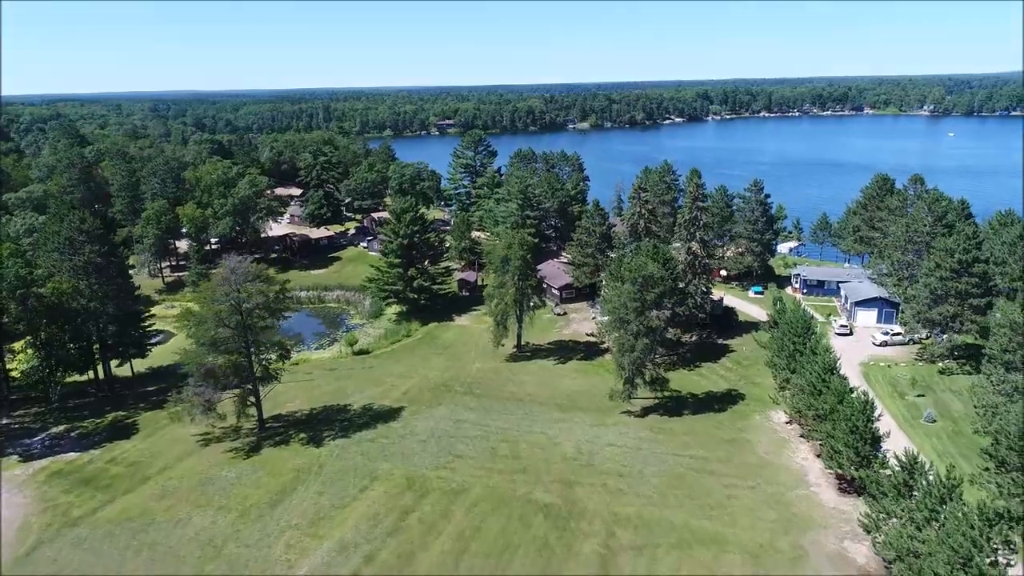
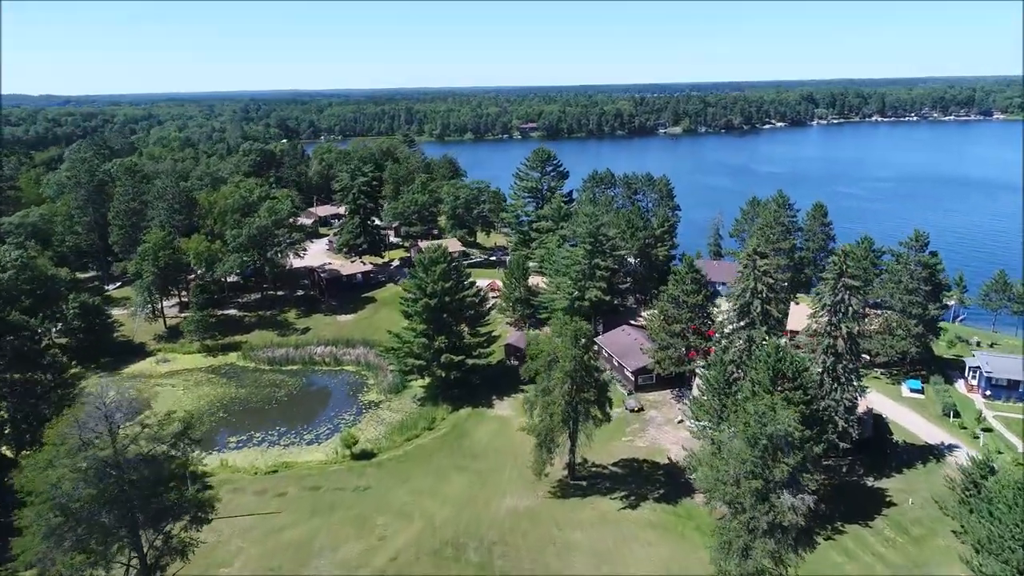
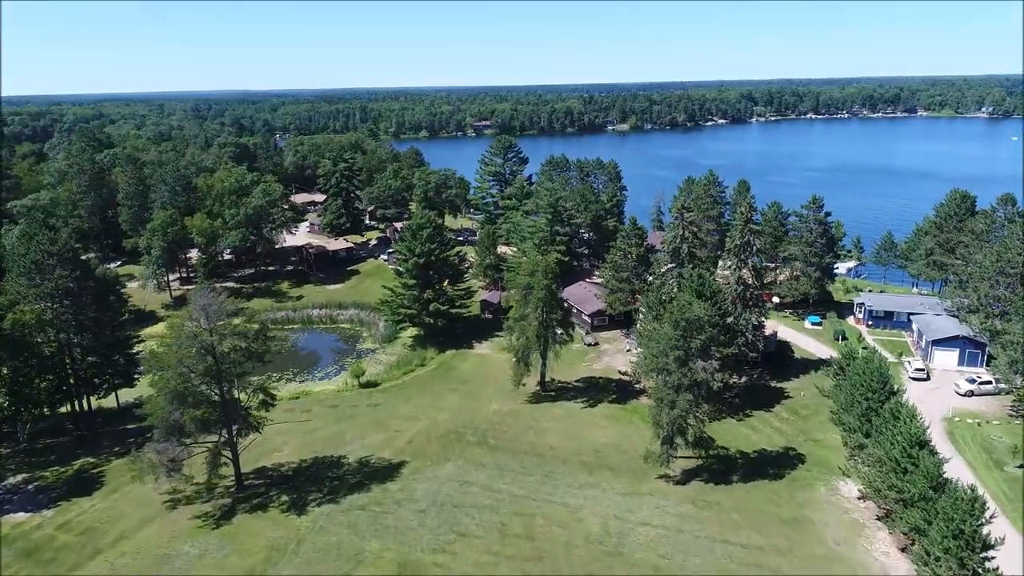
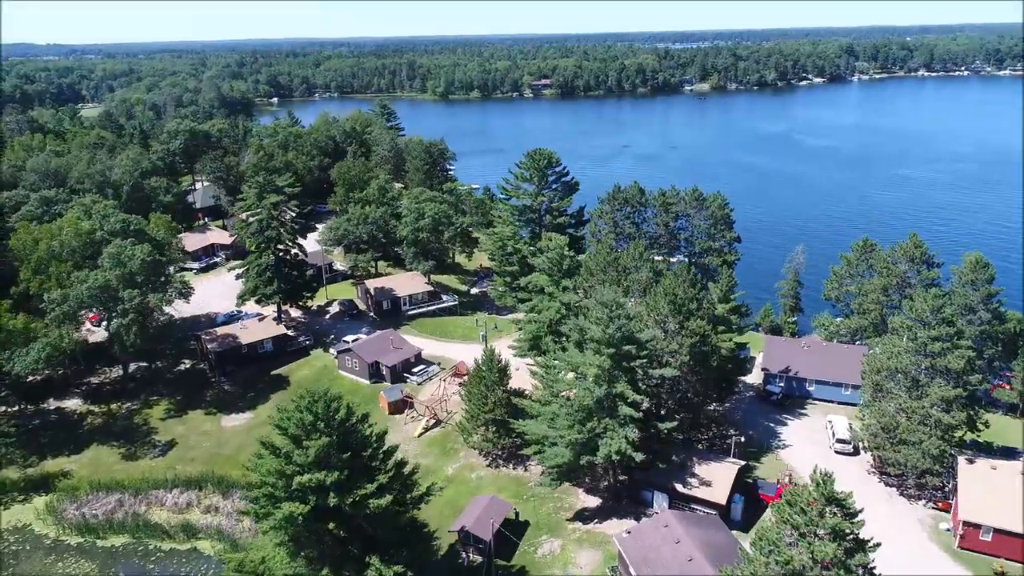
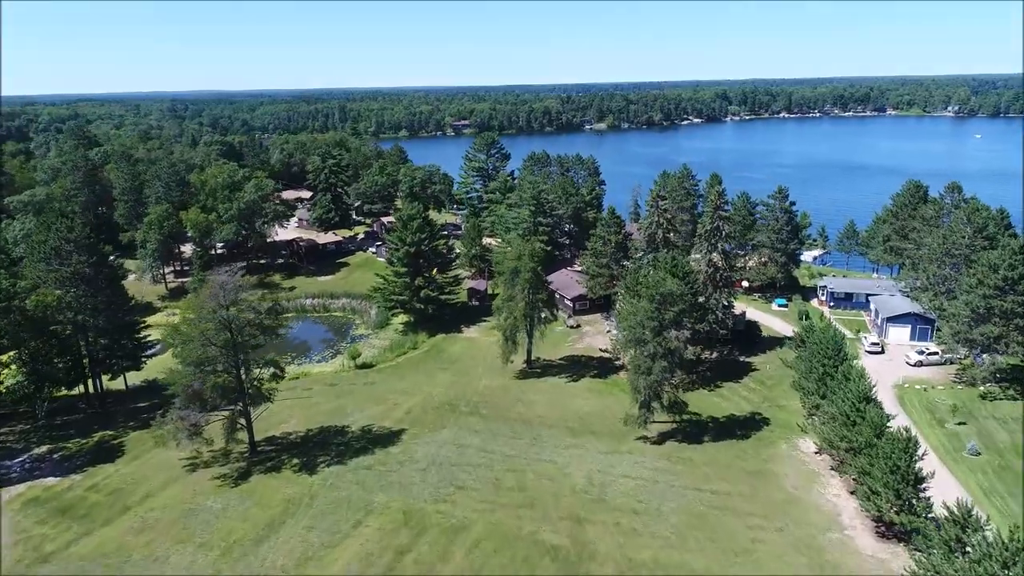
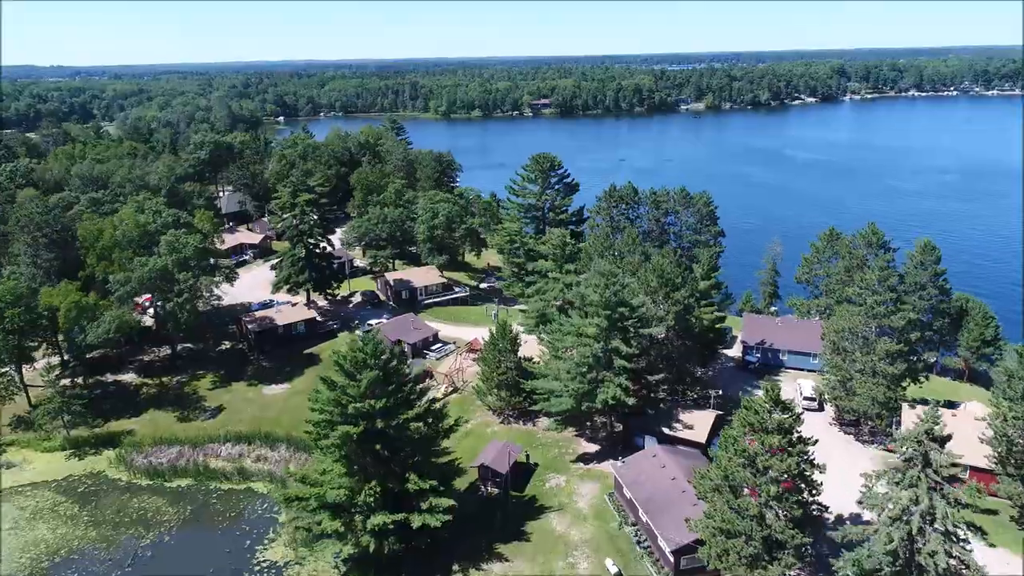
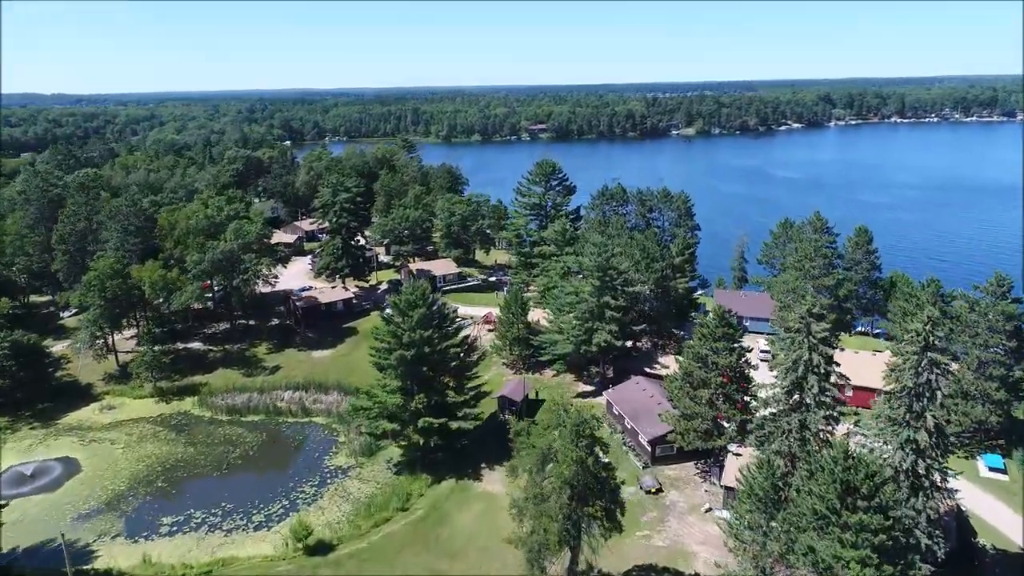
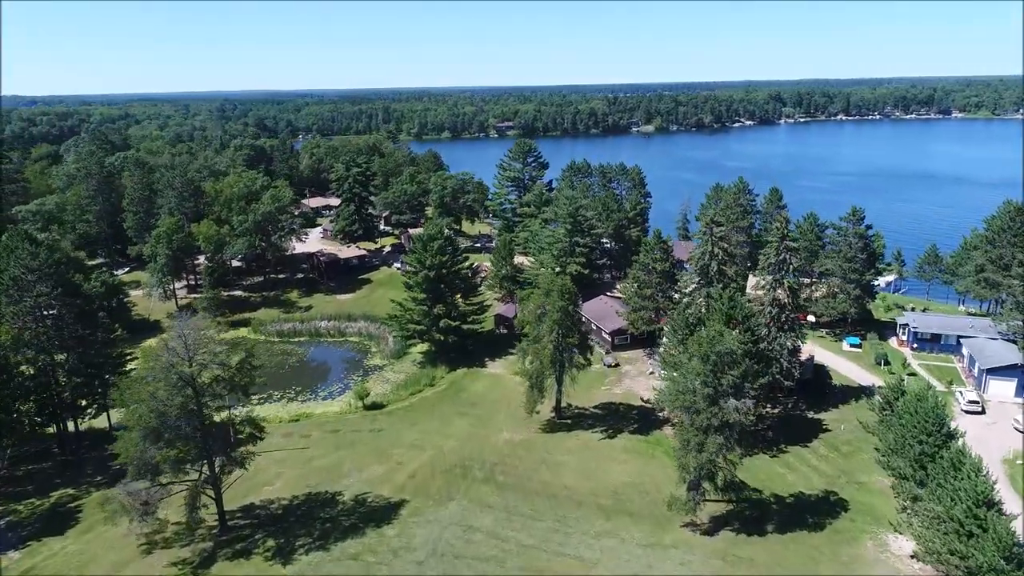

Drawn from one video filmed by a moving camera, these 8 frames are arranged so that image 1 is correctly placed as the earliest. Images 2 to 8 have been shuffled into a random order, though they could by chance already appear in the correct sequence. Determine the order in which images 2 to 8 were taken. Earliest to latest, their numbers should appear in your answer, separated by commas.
5, 3, 8, 2, 7, 6, 4
